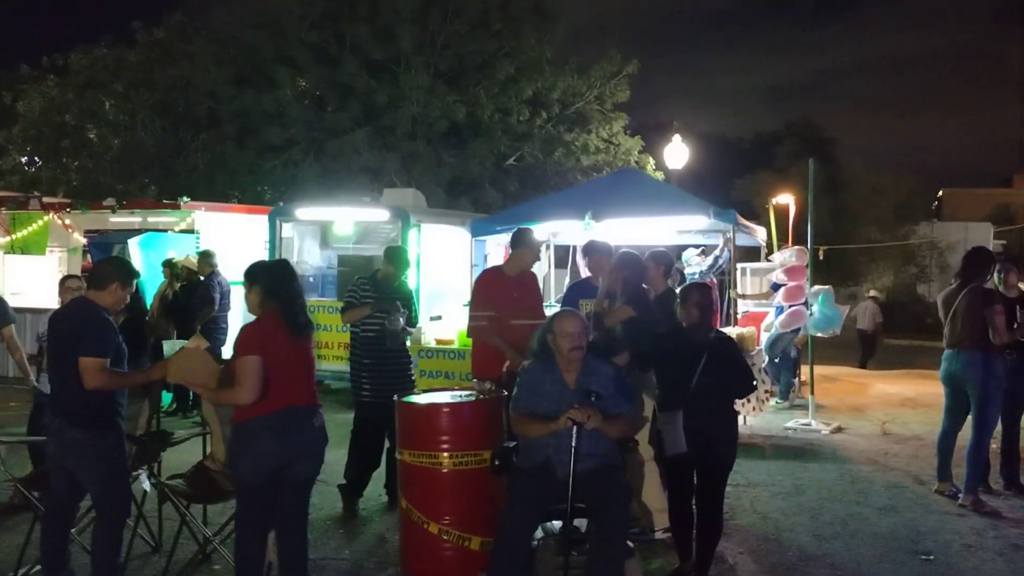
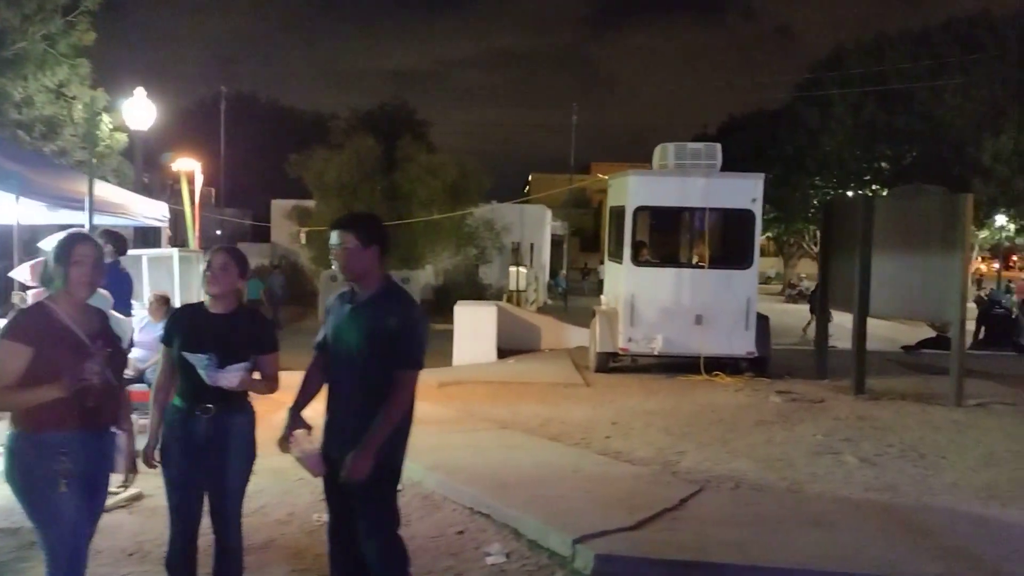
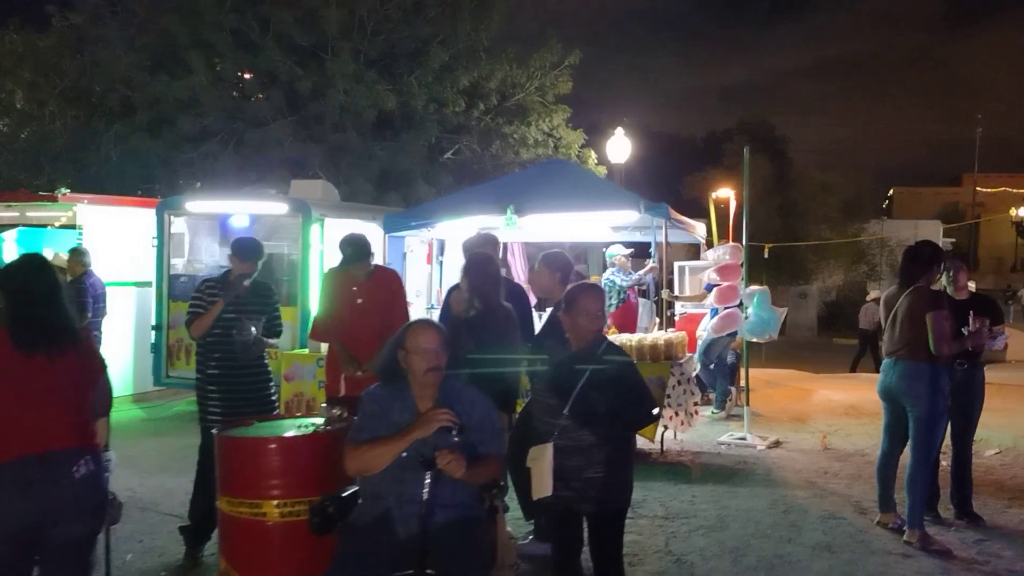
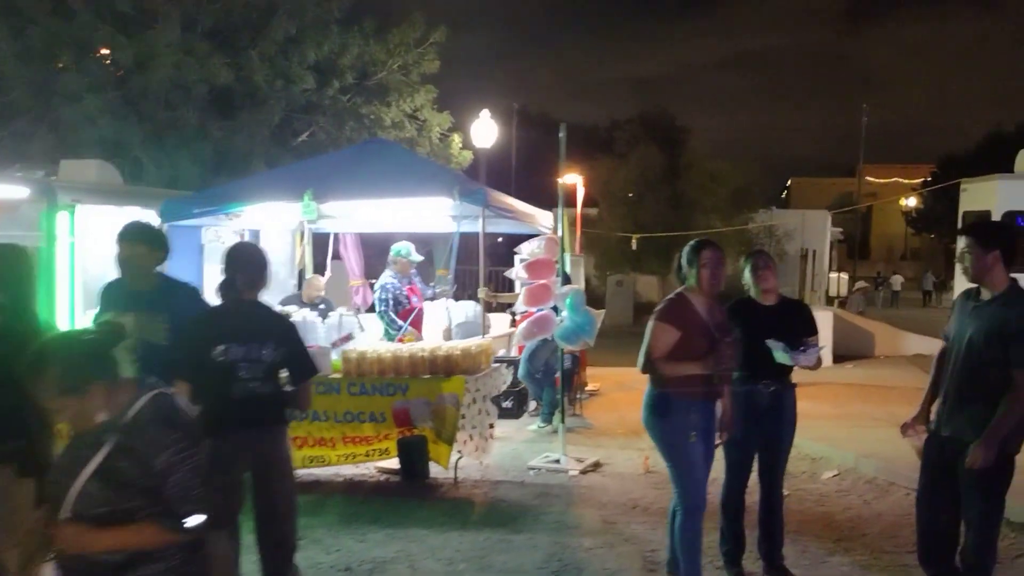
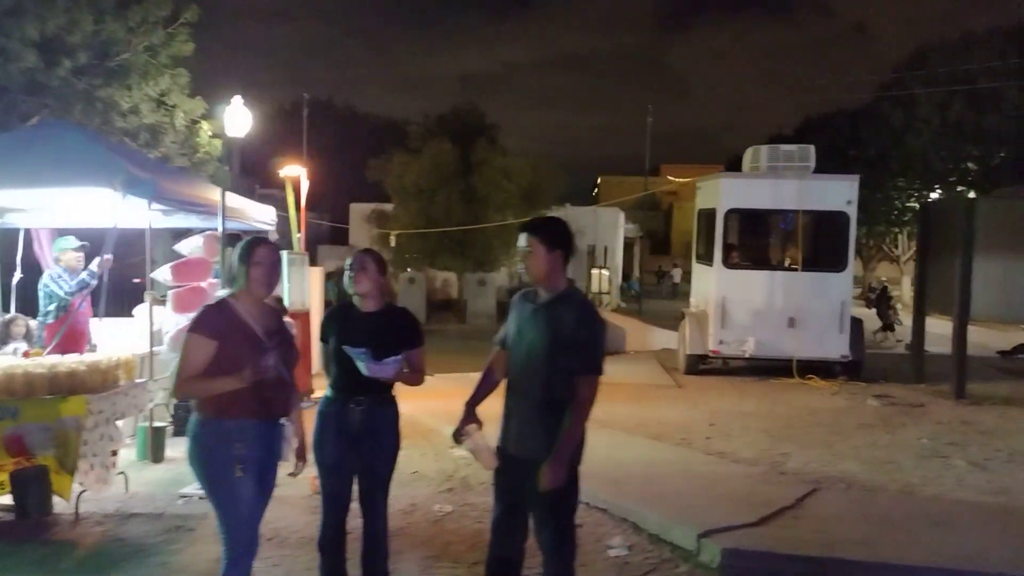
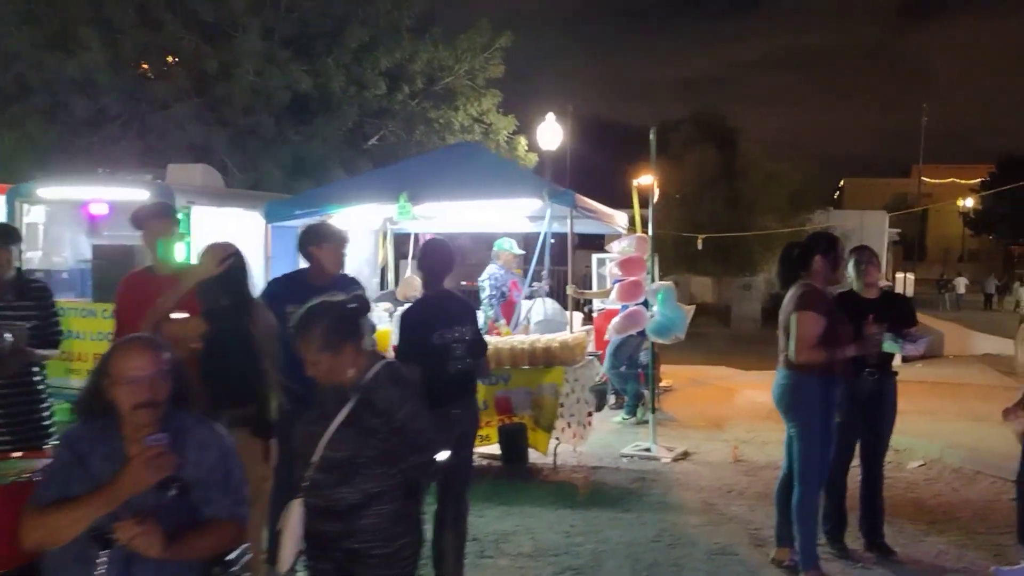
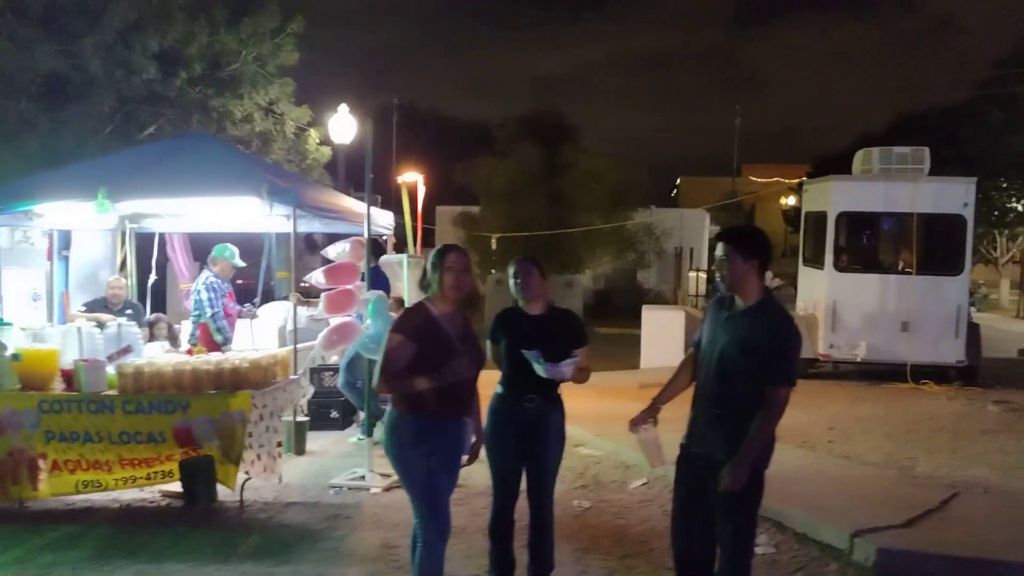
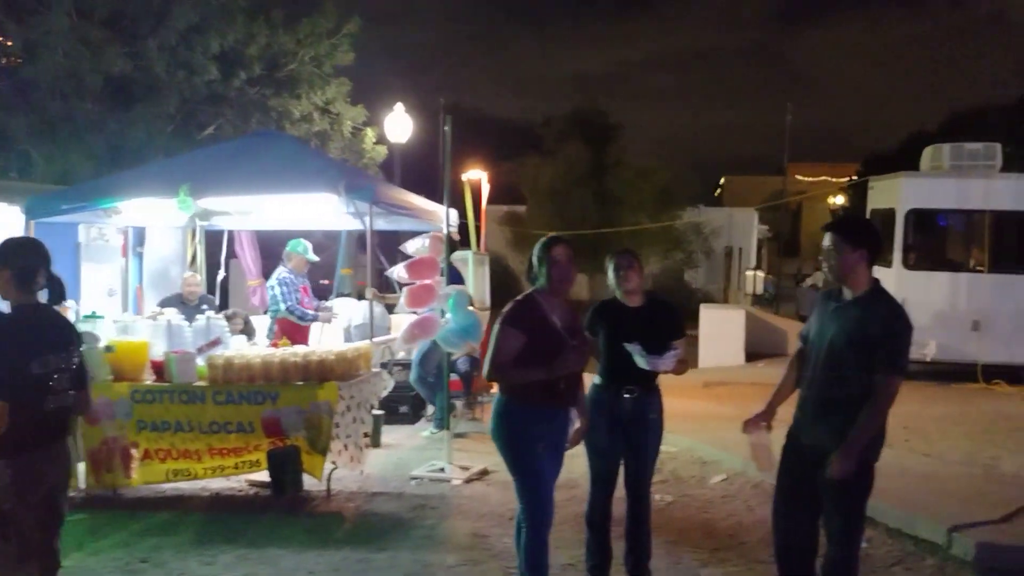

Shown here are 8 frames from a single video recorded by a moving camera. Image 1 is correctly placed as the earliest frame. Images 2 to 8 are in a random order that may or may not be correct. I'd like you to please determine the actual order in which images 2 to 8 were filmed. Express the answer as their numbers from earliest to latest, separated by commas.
3, 6, 4, 8, 7, 5, 2
